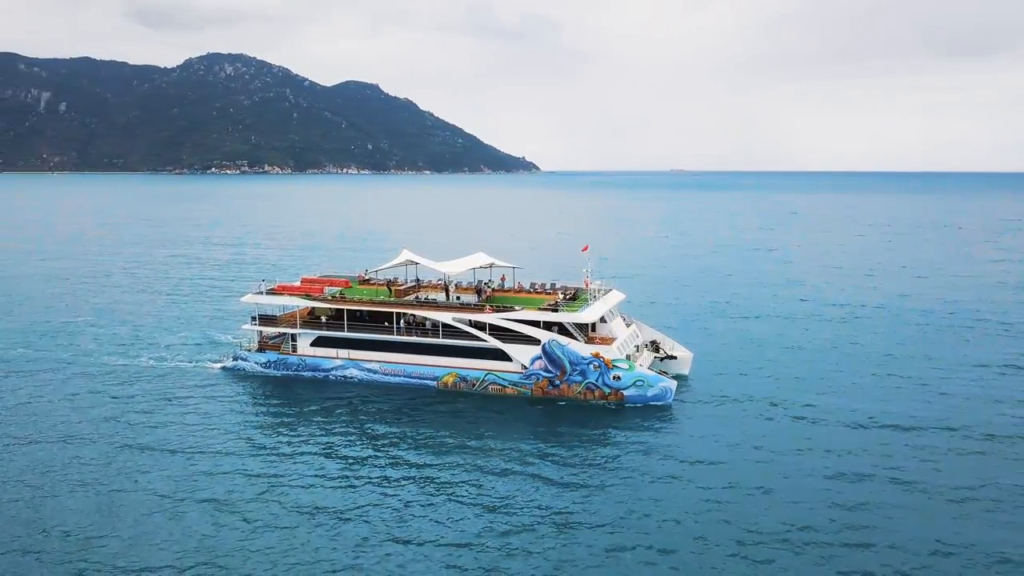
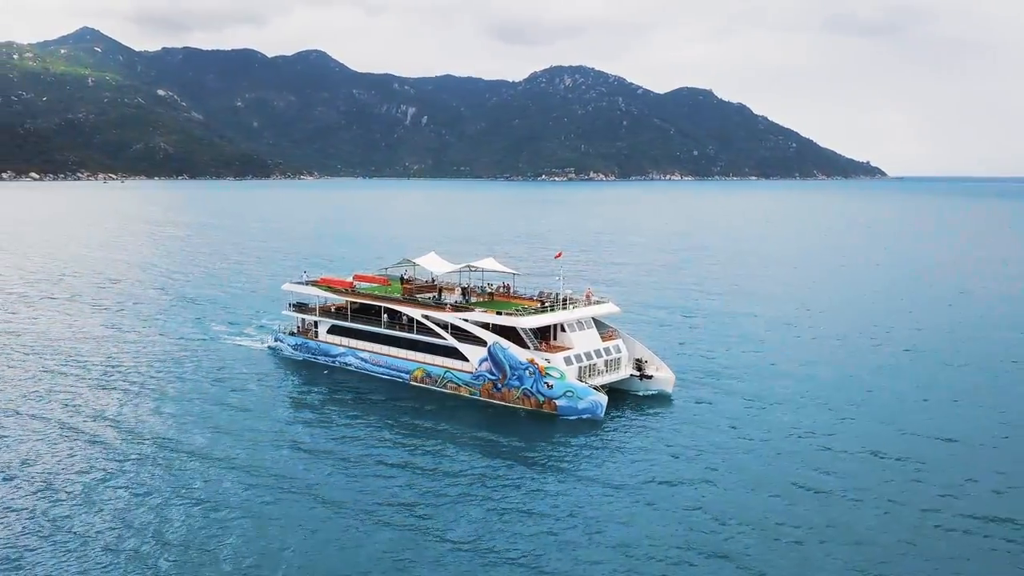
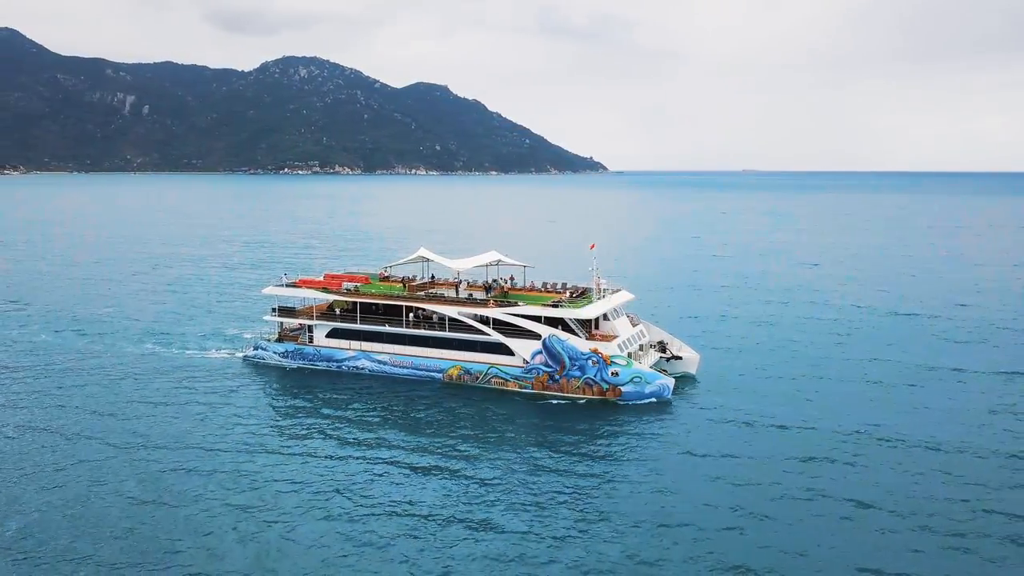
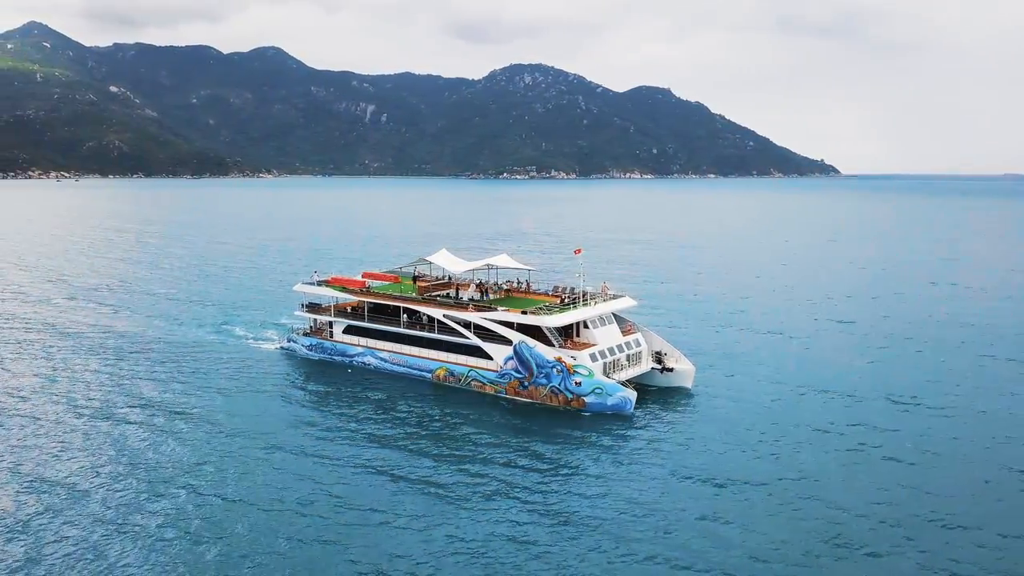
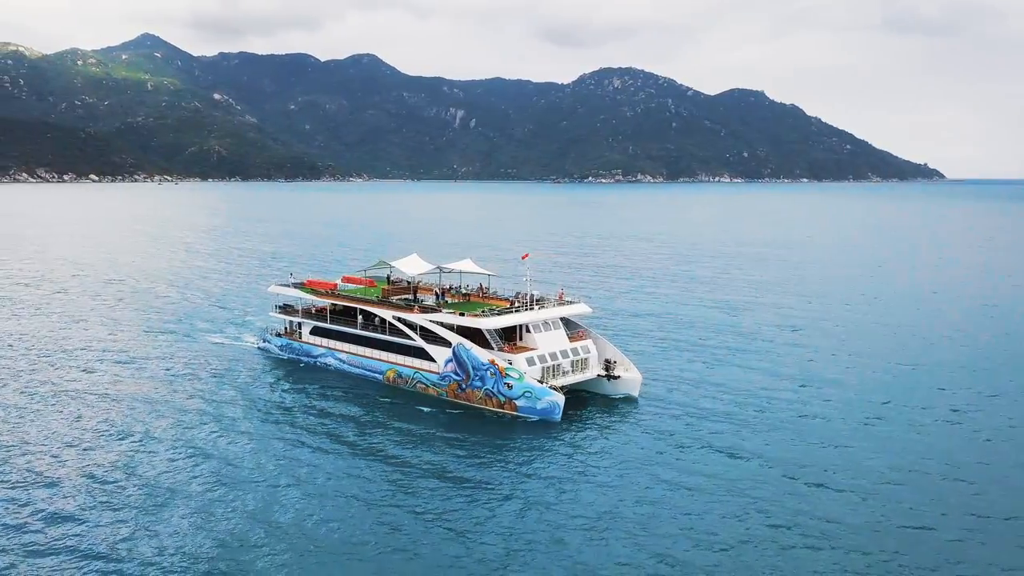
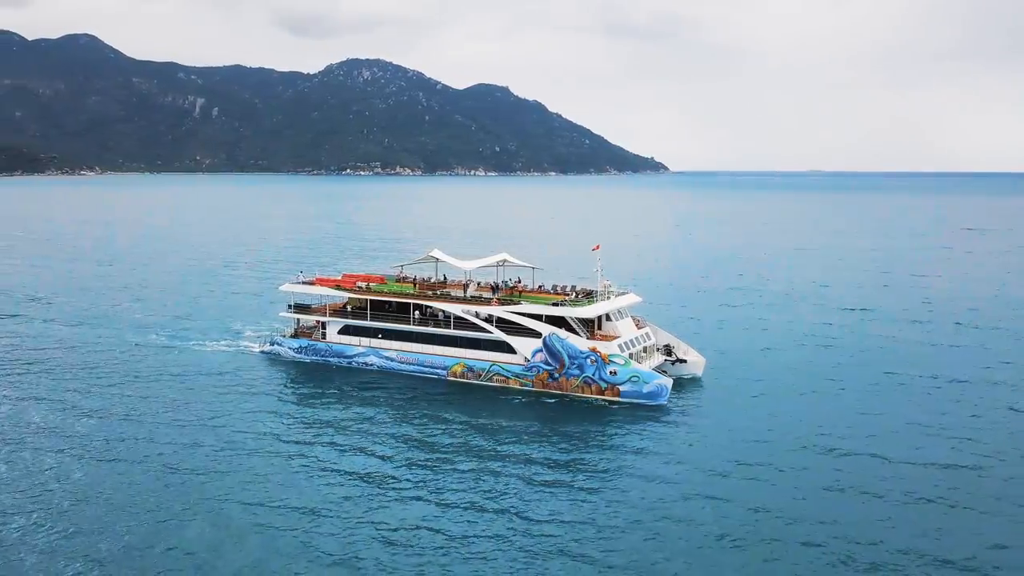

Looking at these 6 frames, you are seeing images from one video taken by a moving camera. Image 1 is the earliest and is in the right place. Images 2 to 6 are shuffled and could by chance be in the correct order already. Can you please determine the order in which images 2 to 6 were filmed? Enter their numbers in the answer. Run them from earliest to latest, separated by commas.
3, 6, 4, 2, 5
